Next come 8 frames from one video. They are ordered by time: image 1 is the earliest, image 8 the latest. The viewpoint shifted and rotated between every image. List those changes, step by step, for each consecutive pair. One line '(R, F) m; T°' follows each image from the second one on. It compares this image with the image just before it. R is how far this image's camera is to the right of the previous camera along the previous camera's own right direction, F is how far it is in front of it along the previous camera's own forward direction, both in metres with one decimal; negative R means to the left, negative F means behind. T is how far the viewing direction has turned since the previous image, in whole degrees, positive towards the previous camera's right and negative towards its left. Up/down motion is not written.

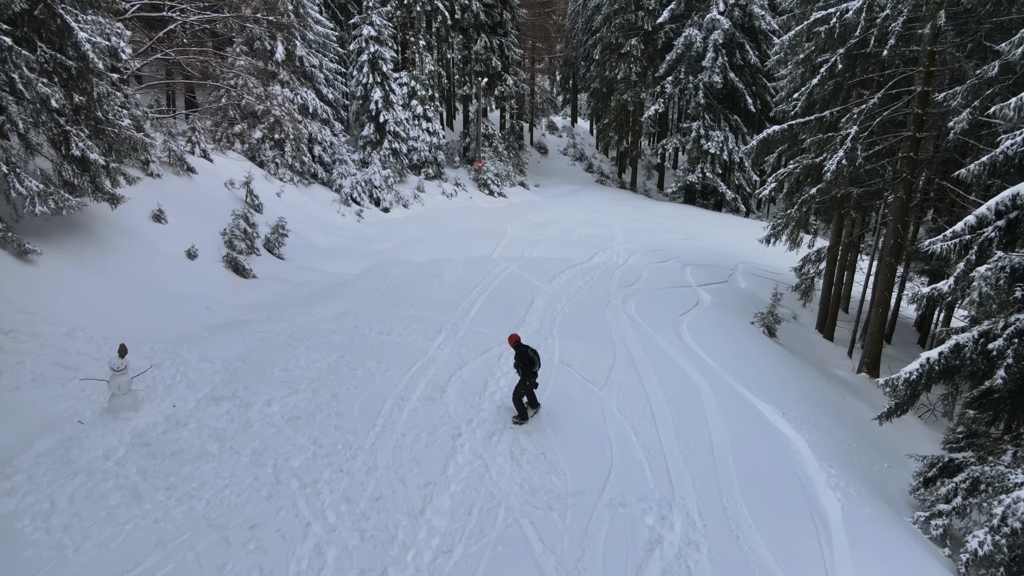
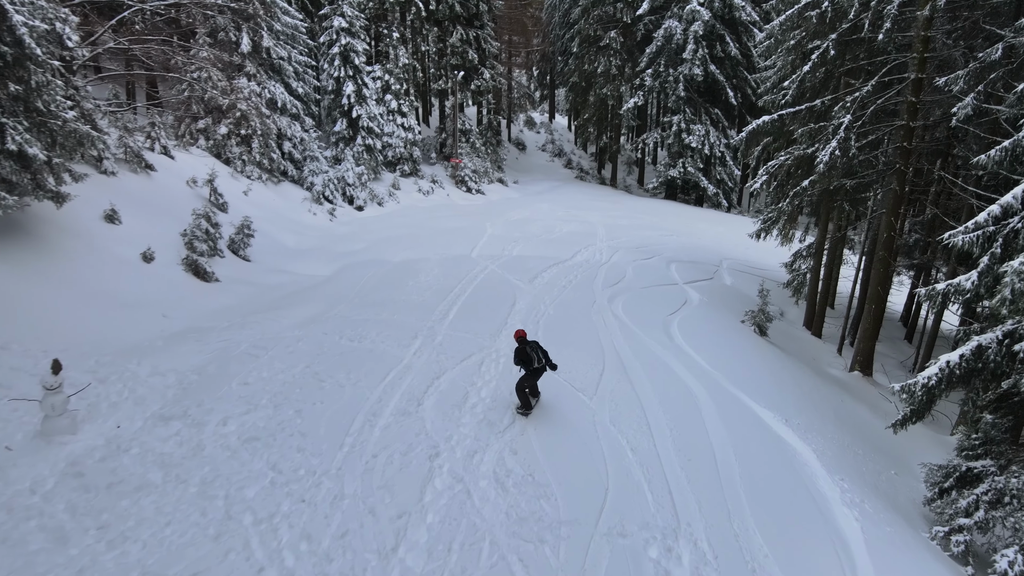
(0.0, +0.5) m; +2°
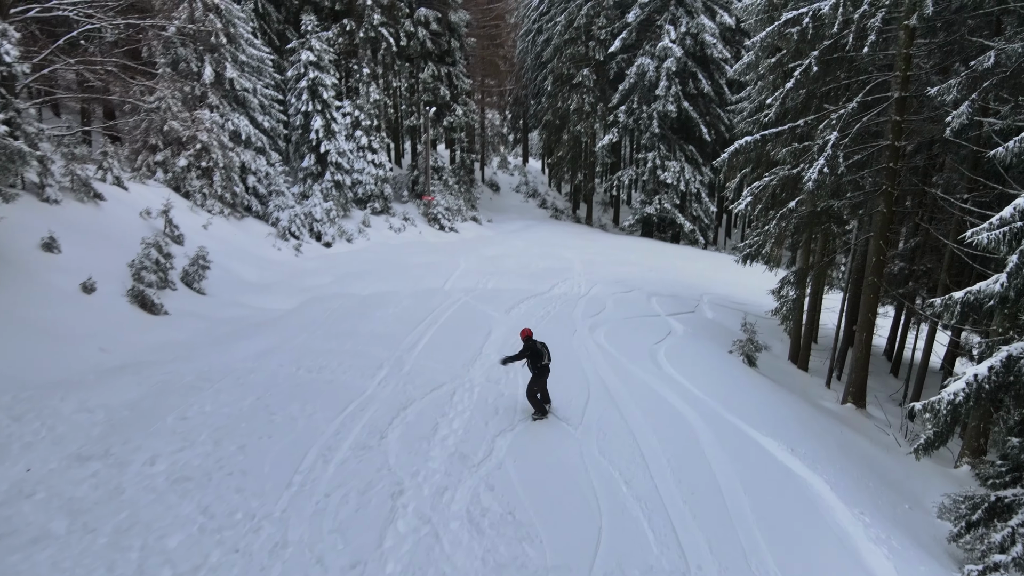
(0.0, +0.6) m; +2°
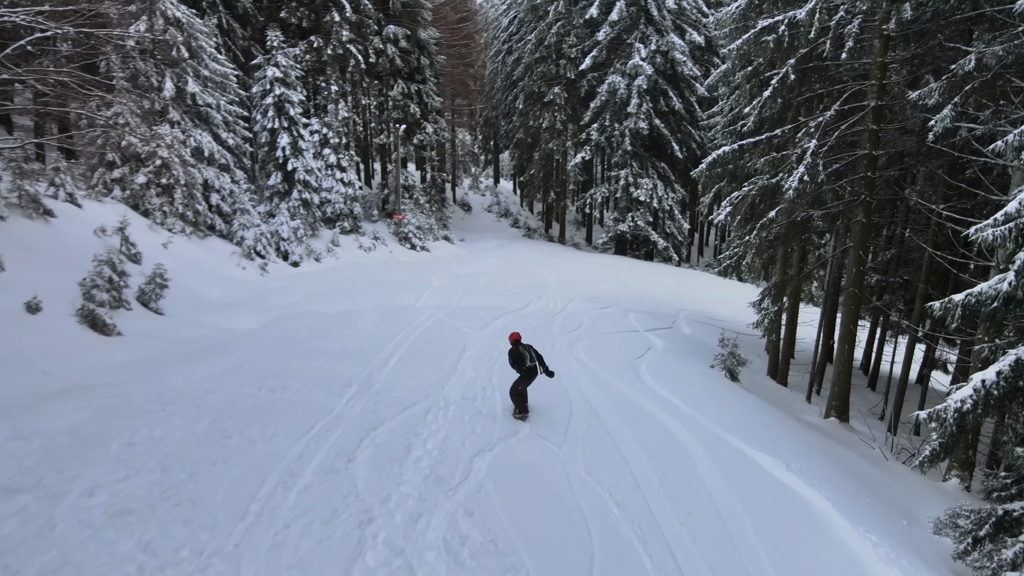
(0.0, +0.4) m; +2°
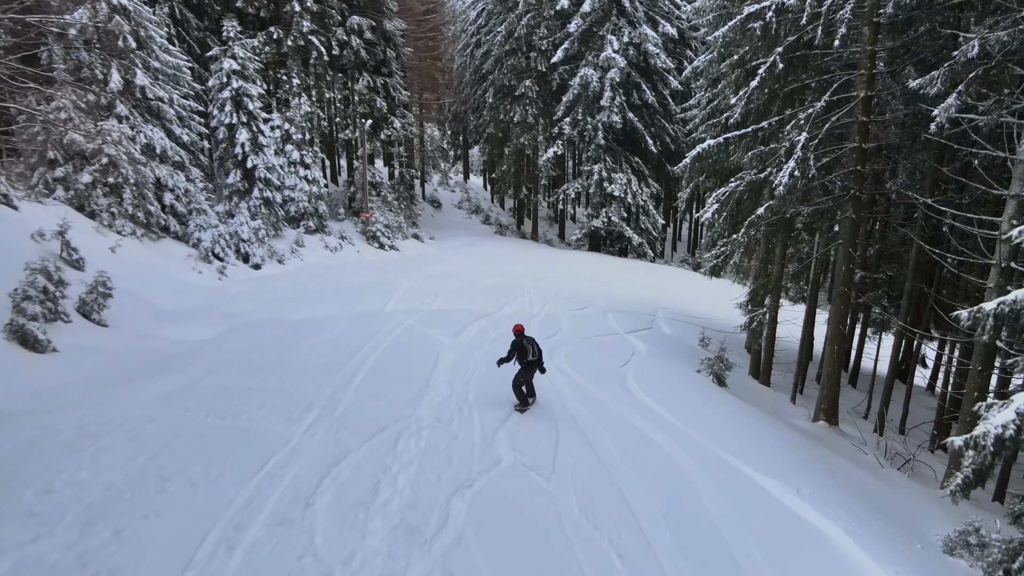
(-0.1, +0.6) m; +2°
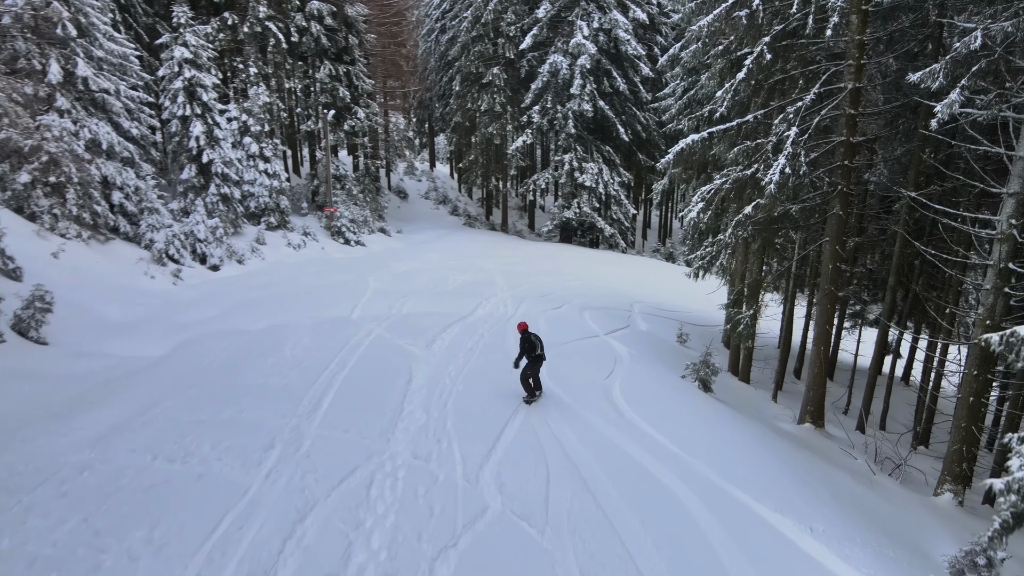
(-0.1, +0.5) m; +3°
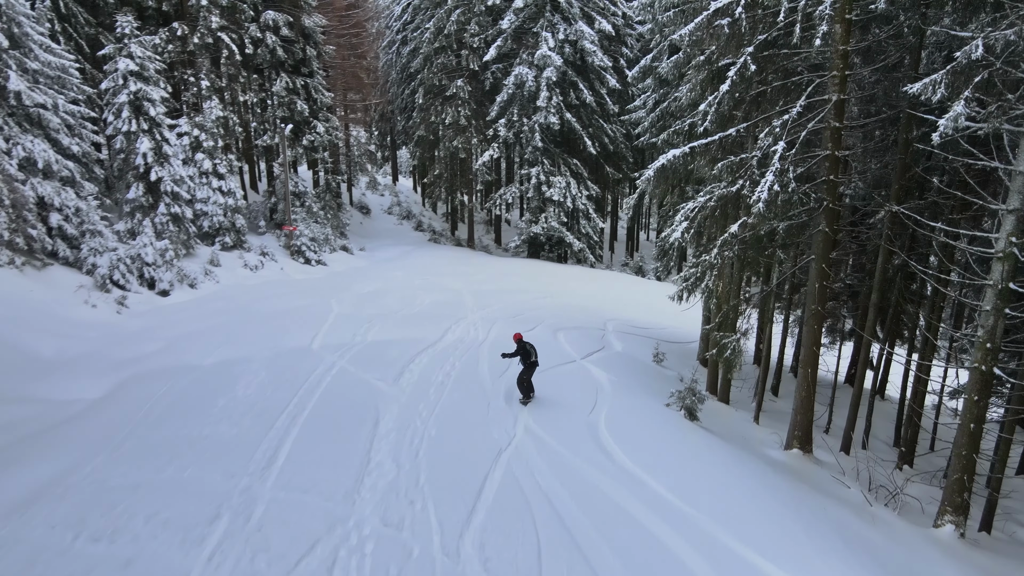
(-0.1, +0.6) m; +3°
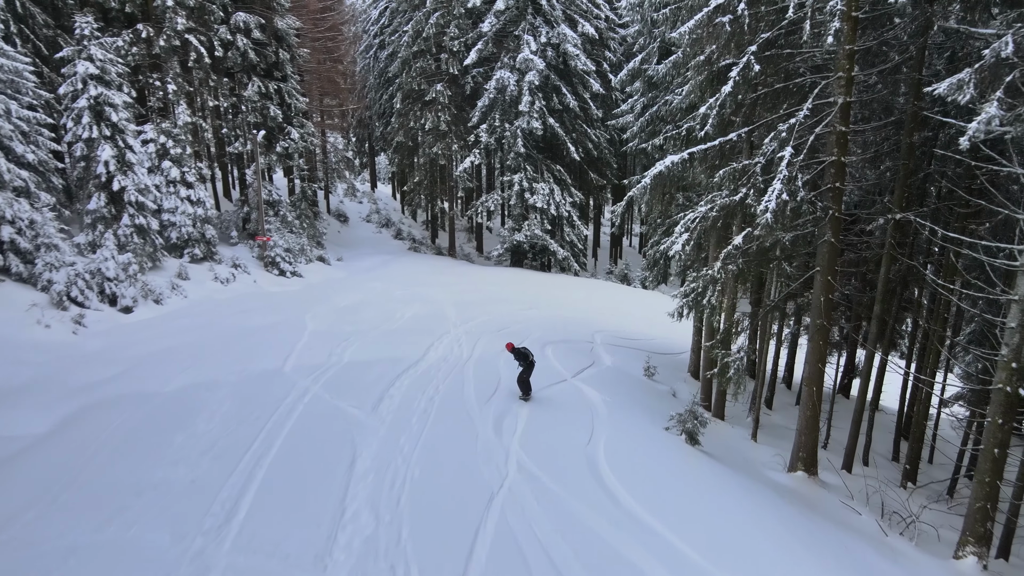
(-0.1, +0.6) m; +2°
